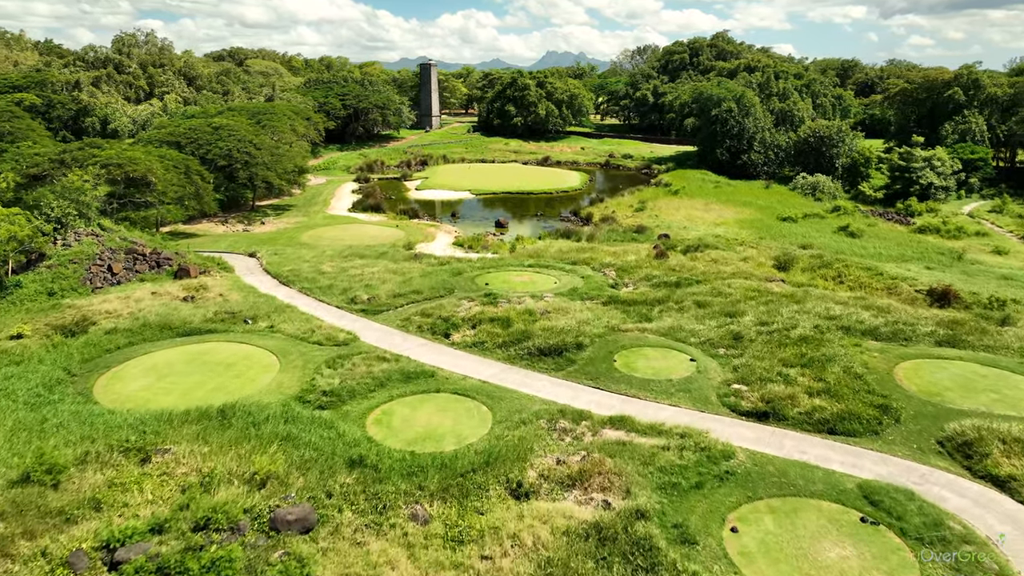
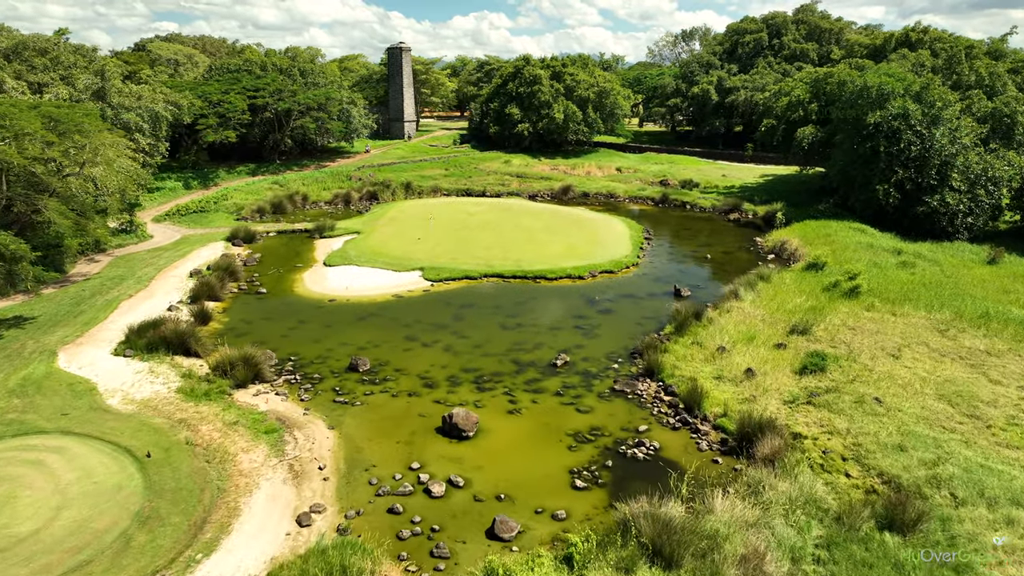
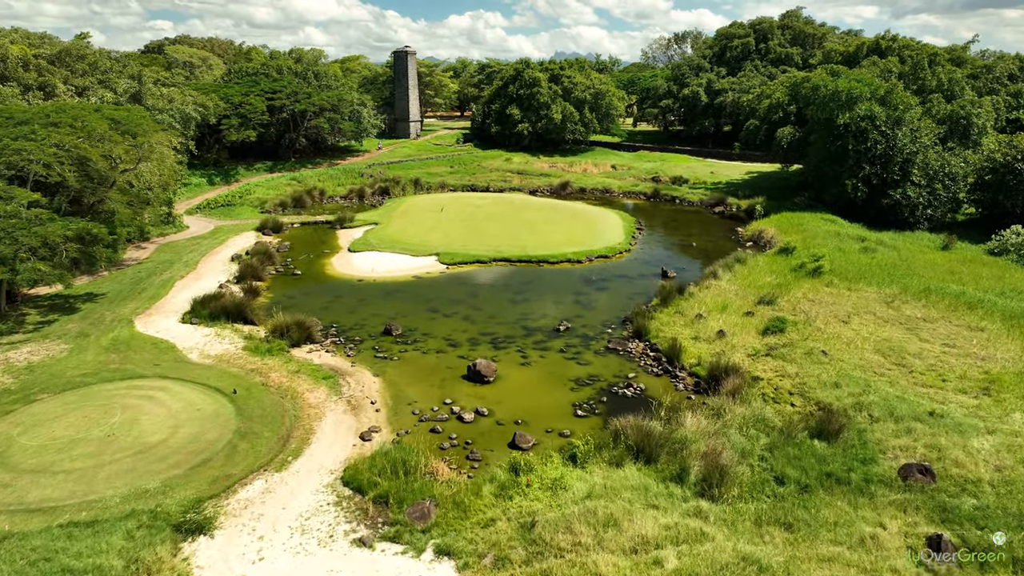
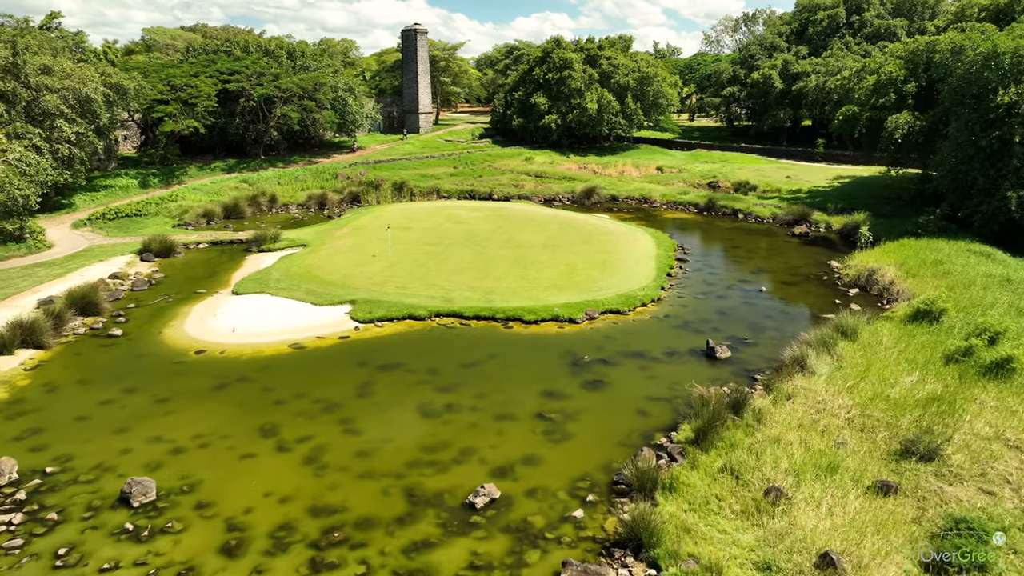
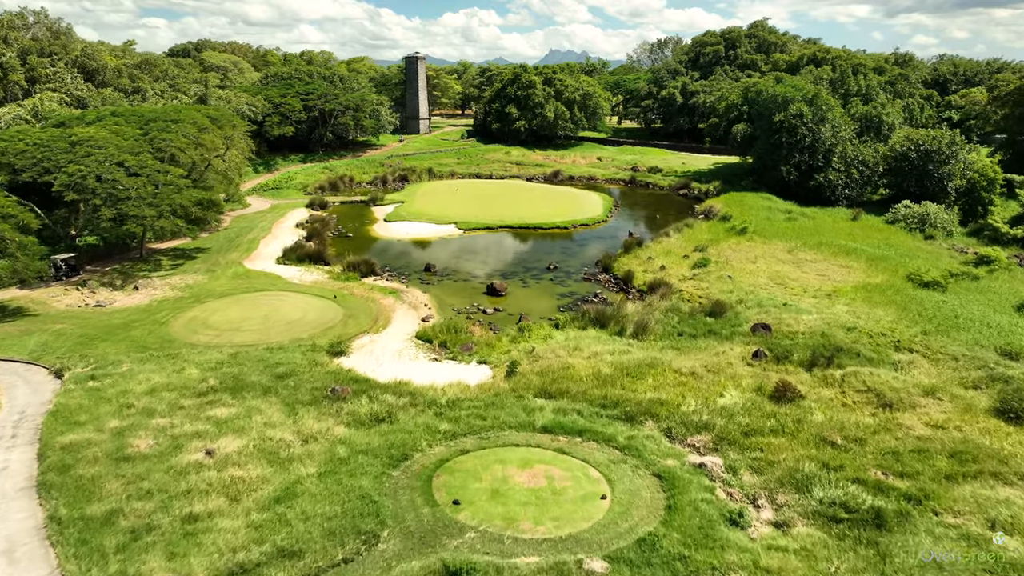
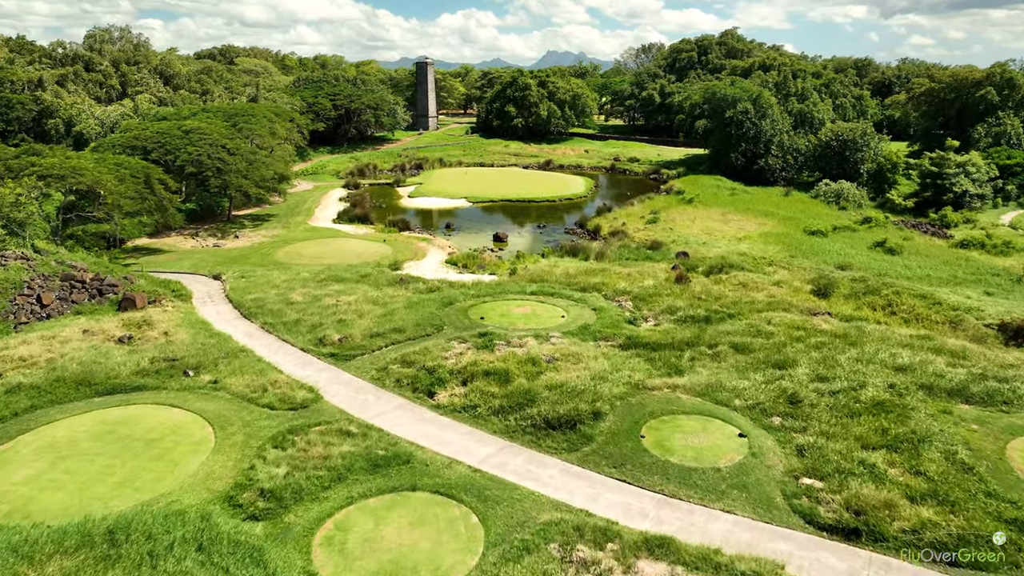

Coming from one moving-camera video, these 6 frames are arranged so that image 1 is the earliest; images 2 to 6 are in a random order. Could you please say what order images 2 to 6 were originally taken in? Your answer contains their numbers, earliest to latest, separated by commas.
6, 5, 3, 2, 4
